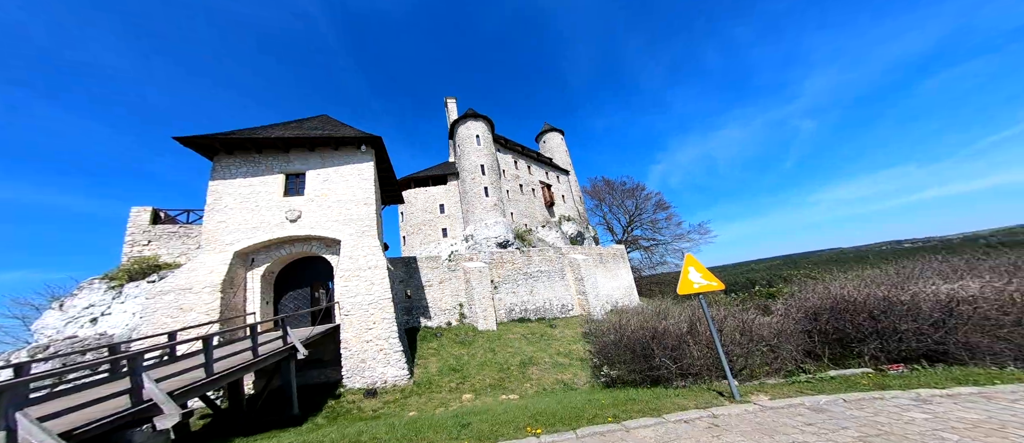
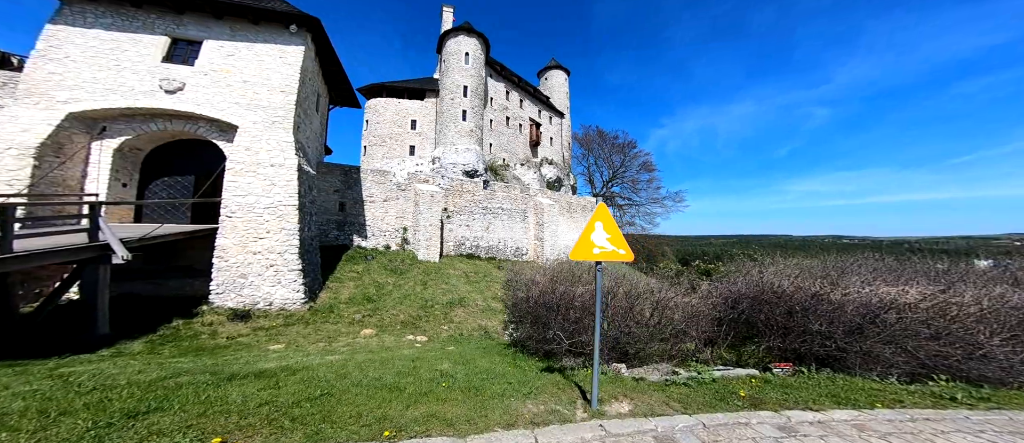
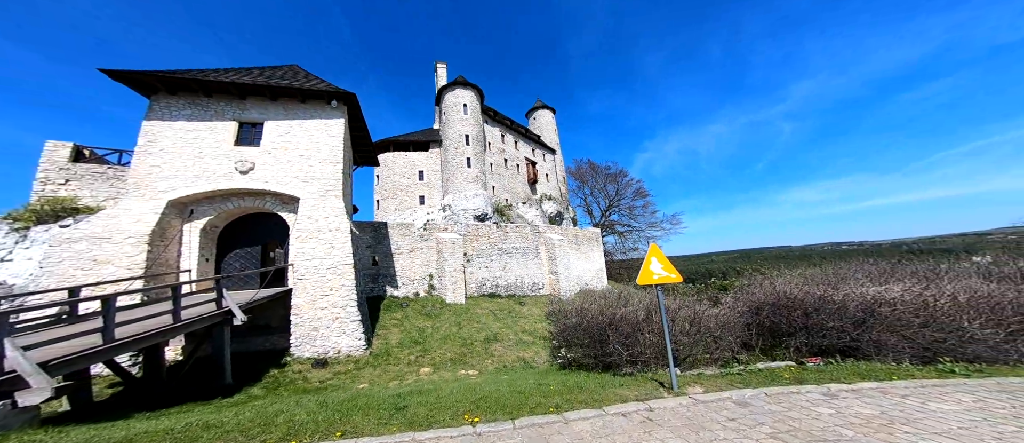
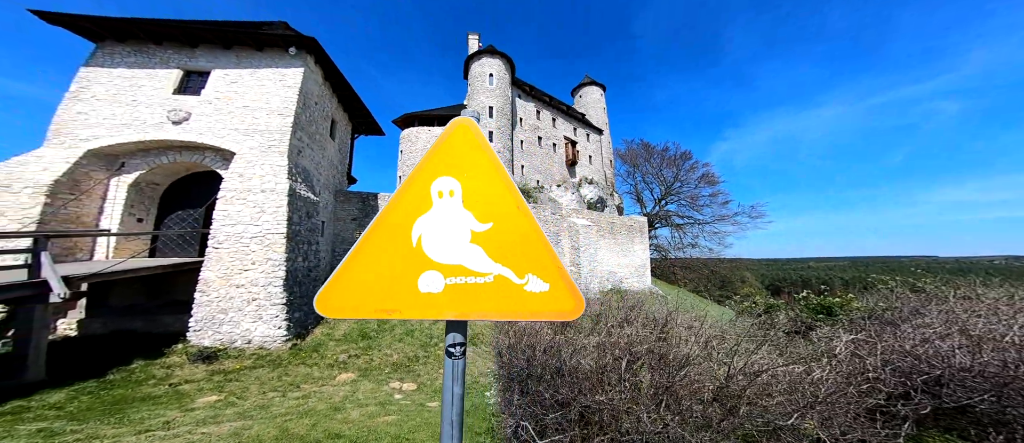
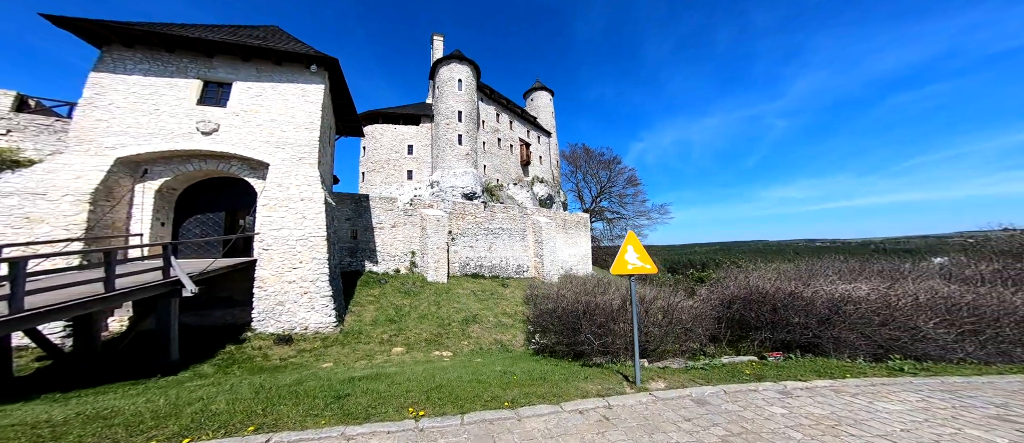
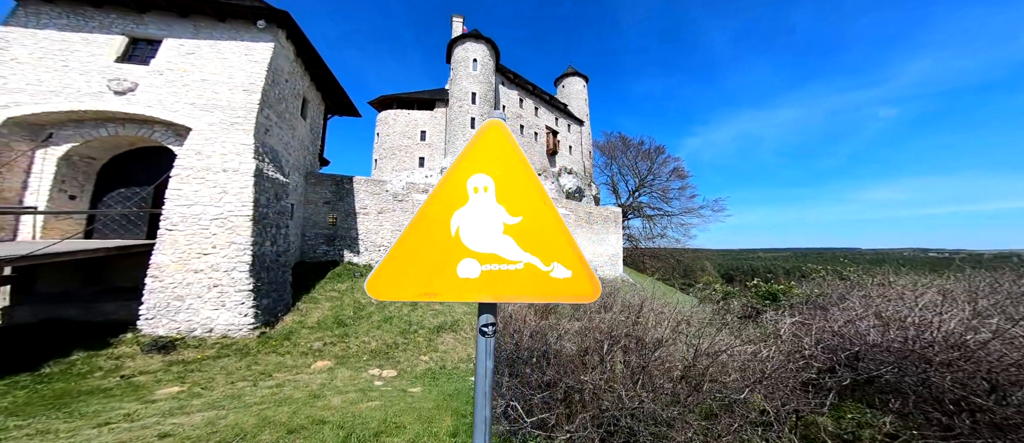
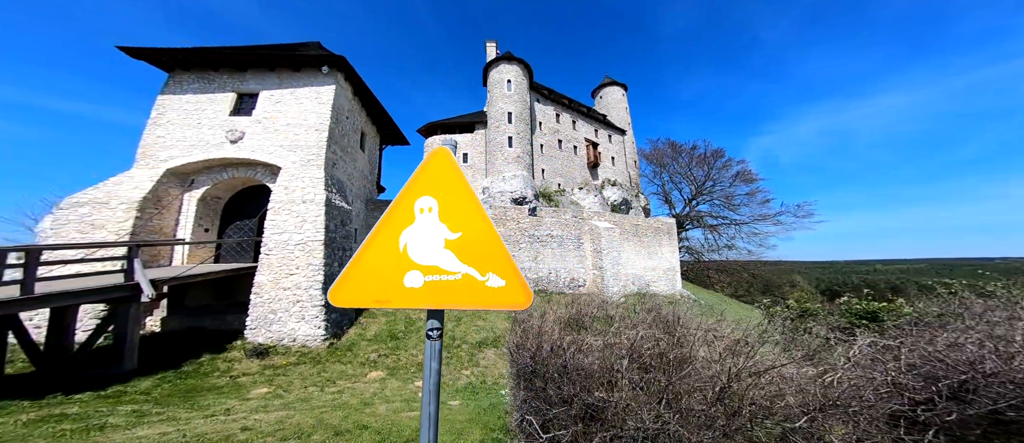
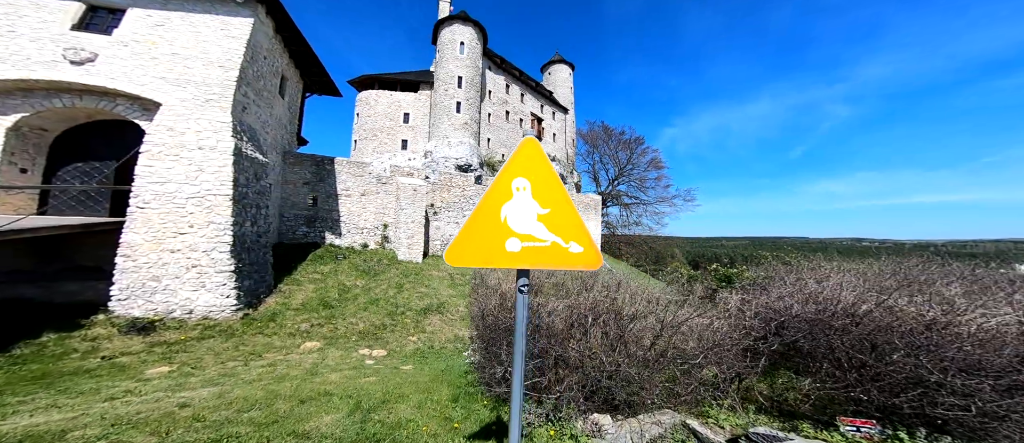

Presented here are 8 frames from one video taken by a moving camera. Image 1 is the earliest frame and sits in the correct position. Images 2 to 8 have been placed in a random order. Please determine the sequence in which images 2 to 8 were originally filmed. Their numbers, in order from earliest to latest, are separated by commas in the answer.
3, 5, 2, 8, 6, 4, 7
